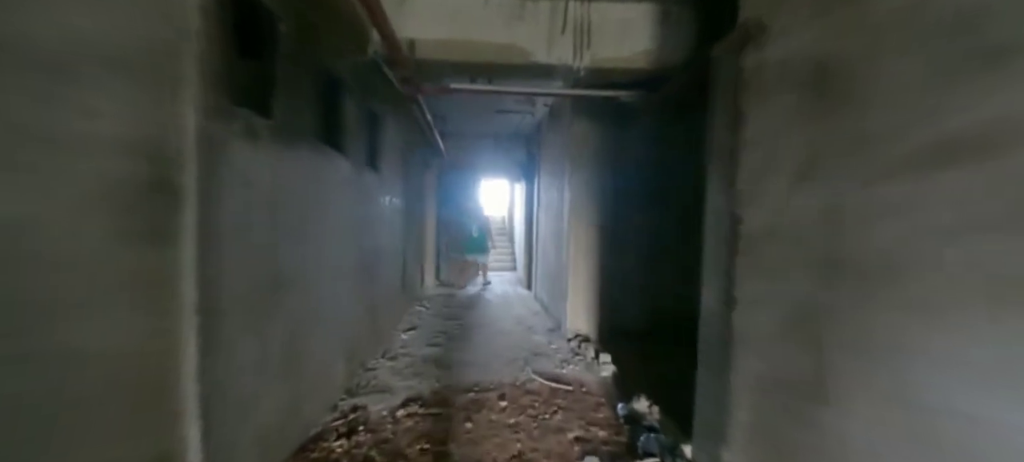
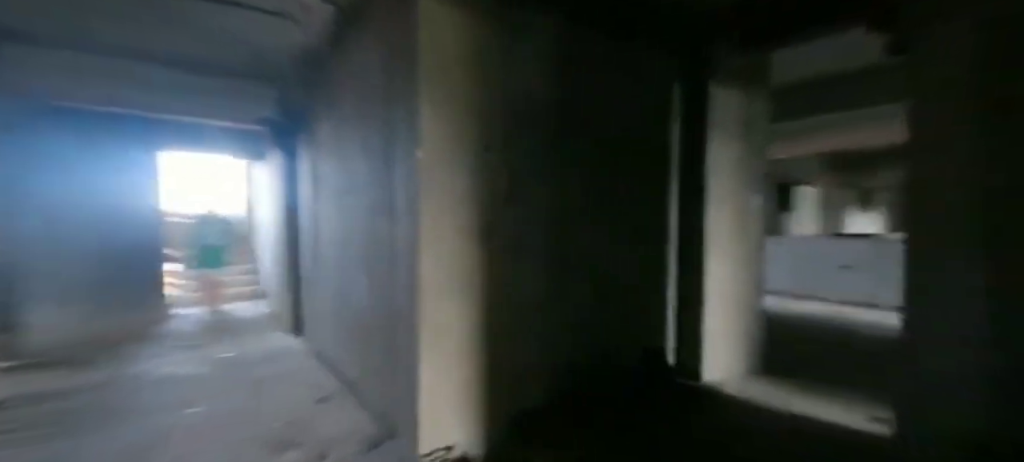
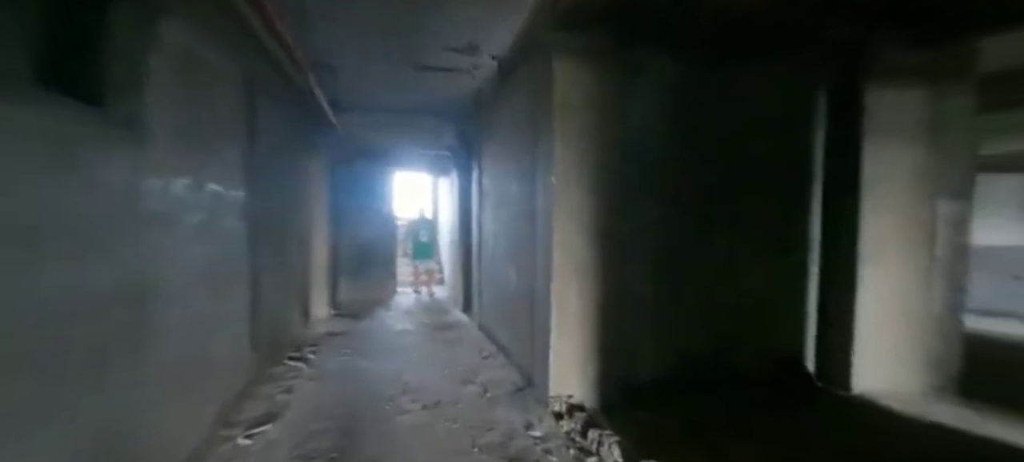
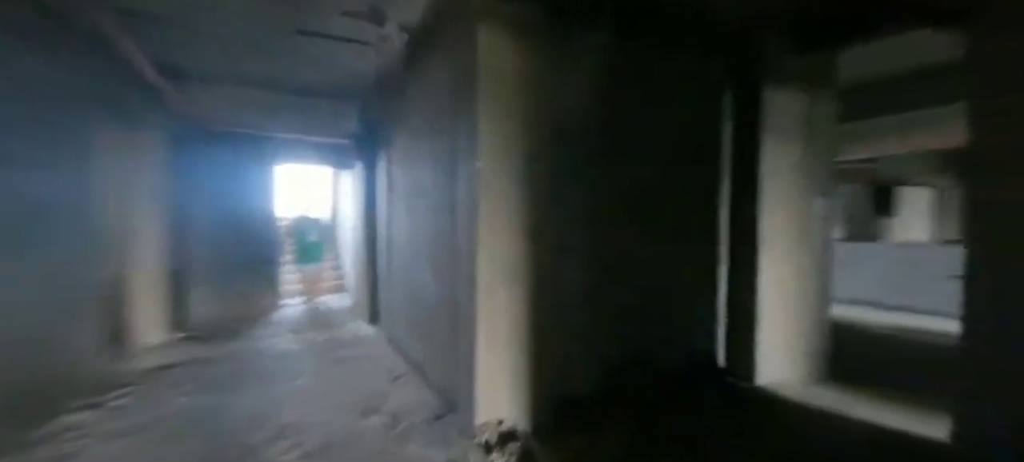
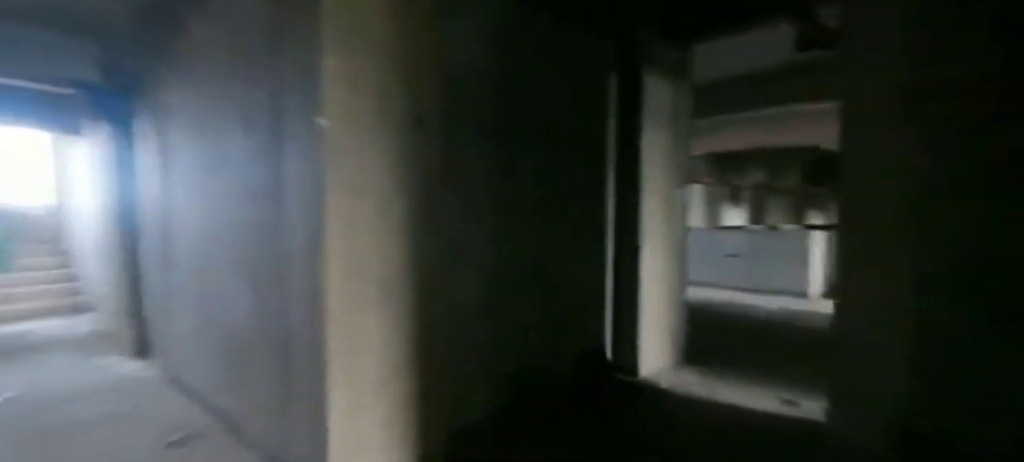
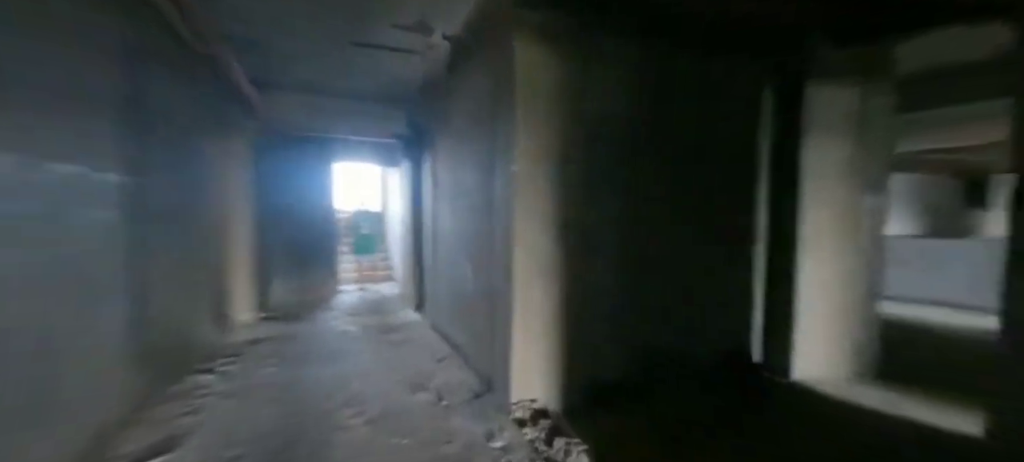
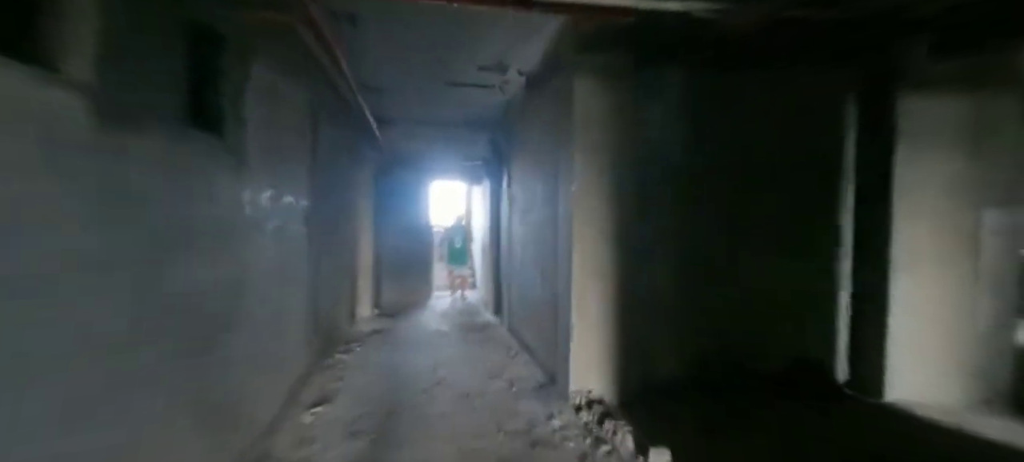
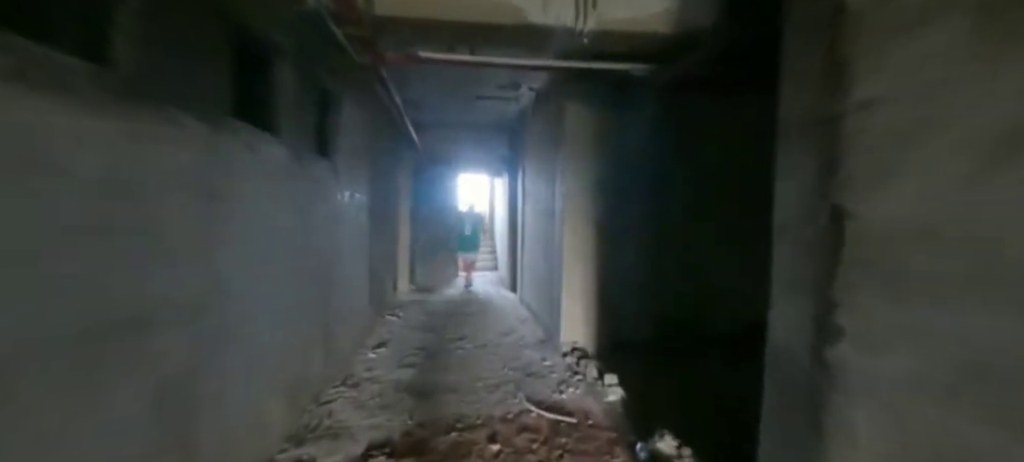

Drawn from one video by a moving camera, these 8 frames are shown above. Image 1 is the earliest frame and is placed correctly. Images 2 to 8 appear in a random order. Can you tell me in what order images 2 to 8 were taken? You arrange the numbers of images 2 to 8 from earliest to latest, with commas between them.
8, 7, 3, 6, 4, 2, 5
